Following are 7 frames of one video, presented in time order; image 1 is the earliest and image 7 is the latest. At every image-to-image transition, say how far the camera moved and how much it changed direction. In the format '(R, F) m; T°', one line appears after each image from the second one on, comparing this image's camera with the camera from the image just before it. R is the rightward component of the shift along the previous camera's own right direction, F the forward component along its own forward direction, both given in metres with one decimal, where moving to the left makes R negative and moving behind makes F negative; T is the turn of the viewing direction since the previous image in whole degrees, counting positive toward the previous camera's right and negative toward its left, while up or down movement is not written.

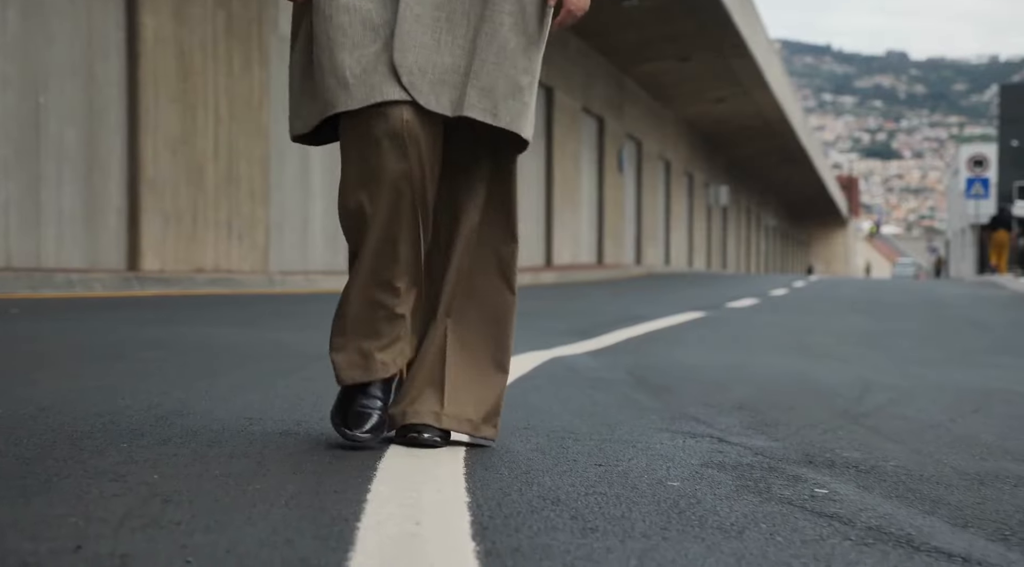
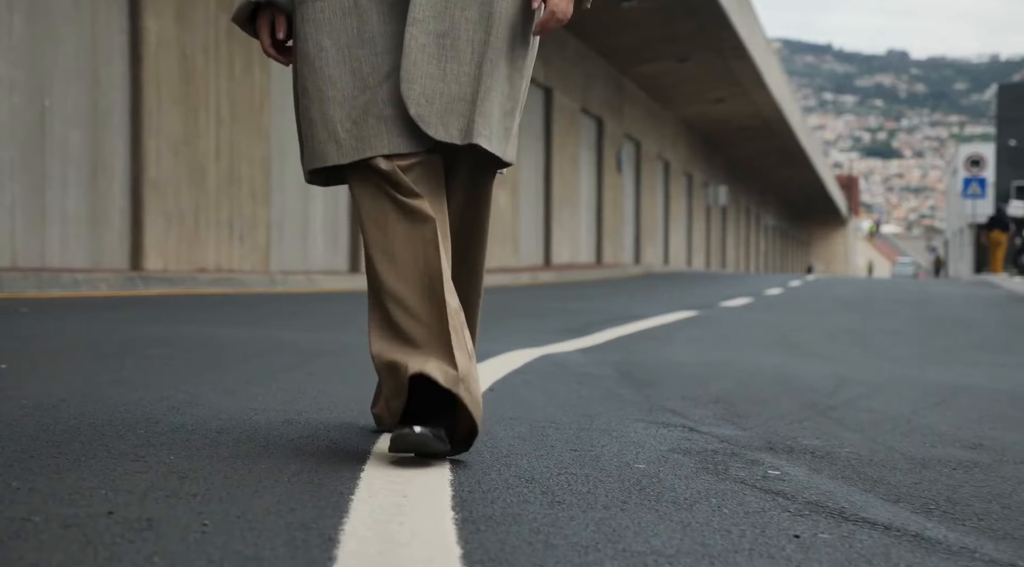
(0.0, -0.2) m; 0°
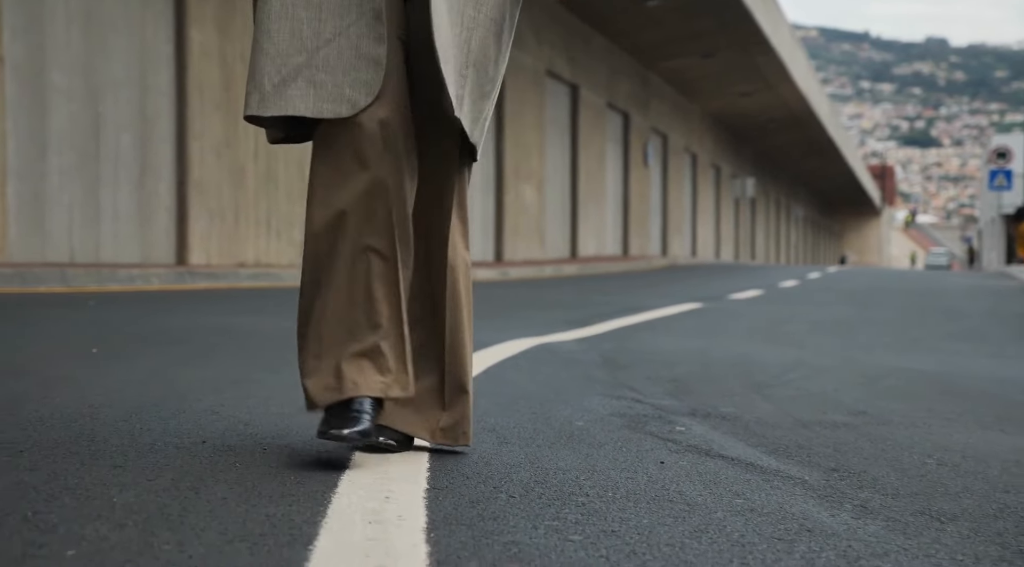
(+0.2, -0.9) m; -2°
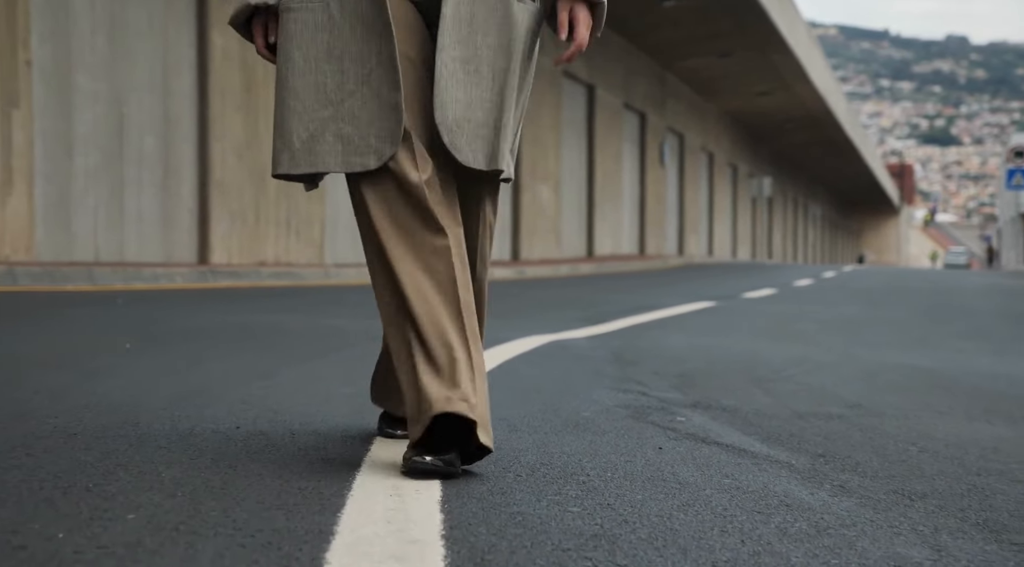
(0.0, -0.2) m; -1°
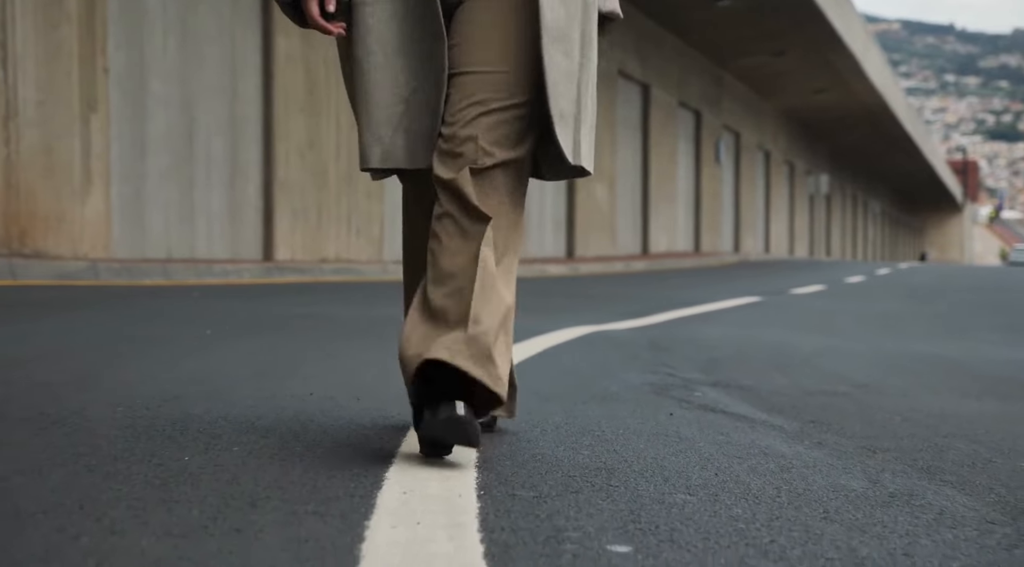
(+0.1, -0.5) m; -3°
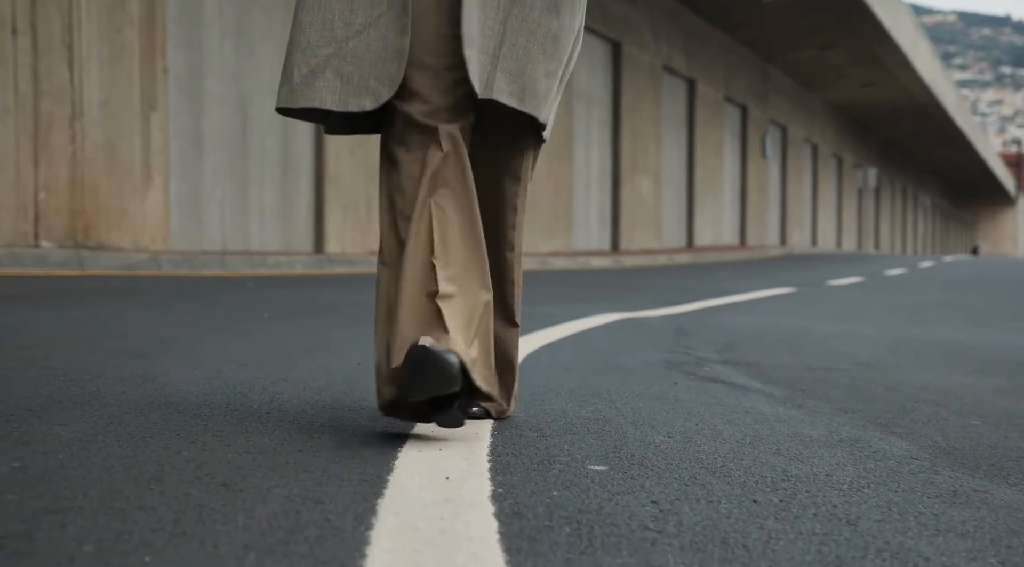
(+0.1, -0.5) m; -3°
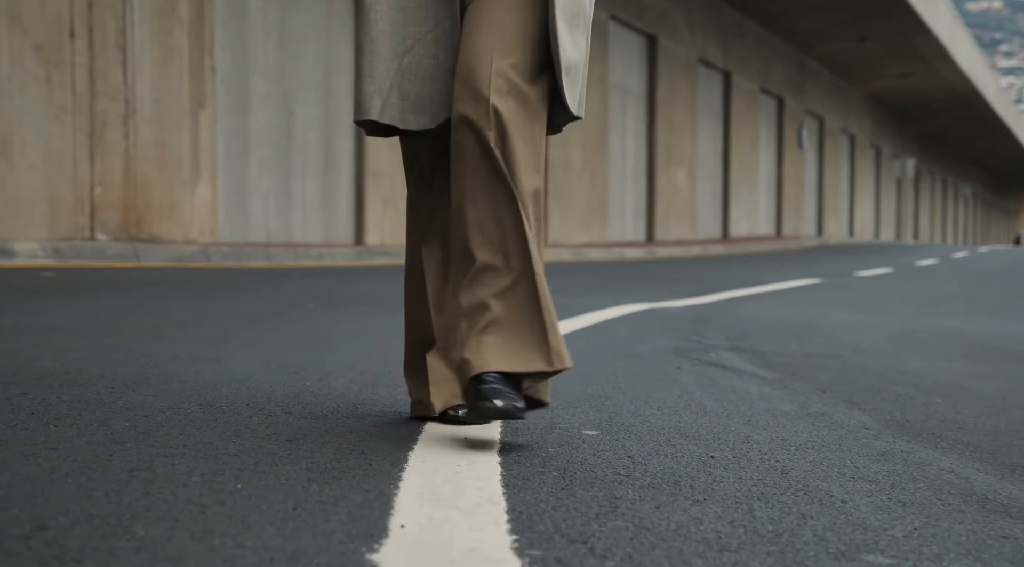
(+0.1, -0.5) m; -2°
